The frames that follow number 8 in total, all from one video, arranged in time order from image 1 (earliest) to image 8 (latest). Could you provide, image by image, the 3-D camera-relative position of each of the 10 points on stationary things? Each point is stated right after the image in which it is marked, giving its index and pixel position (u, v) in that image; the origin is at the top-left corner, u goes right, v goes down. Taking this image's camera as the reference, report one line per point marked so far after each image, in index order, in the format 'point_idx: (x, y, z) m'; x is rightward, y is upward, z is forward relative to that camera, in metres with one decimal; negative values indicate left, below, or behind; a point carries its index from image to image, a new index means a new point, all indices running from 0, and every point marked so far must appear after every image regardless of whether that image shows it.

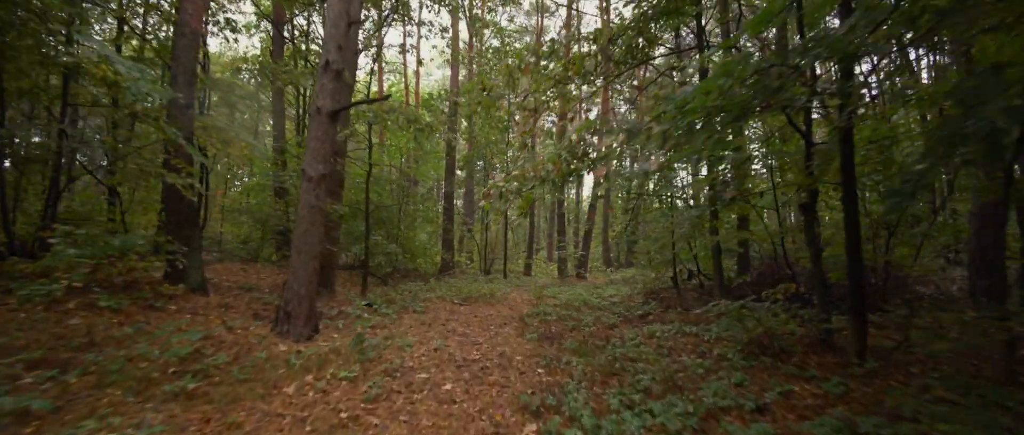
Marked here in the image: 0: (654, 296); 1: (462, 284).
0: (+3.3, -1.8, +11.1) m
1: (-1.6, -2.2, +15.7) m
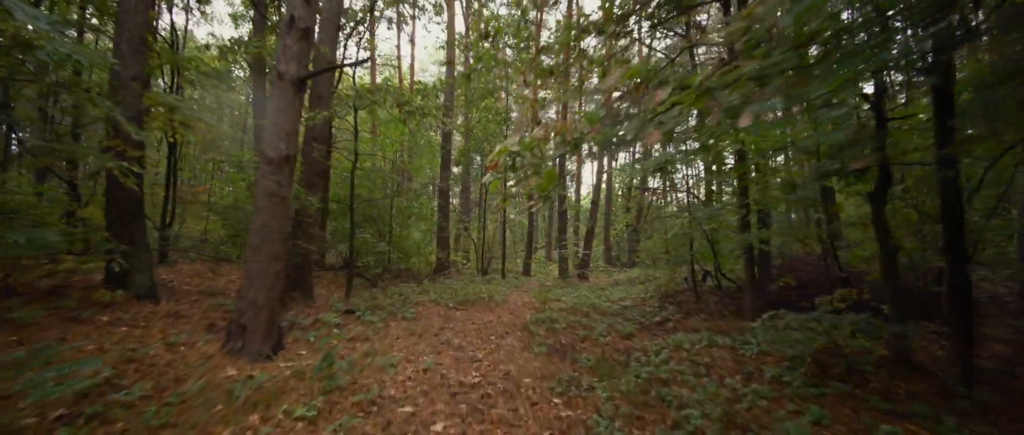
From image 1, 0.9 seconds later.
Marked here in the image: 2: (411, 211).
0: (+3.3, -1.7, +10.1) m
1: (-1.7, -2.1, +14.6) m
2: (-3.6, +0.2, +17.1) m
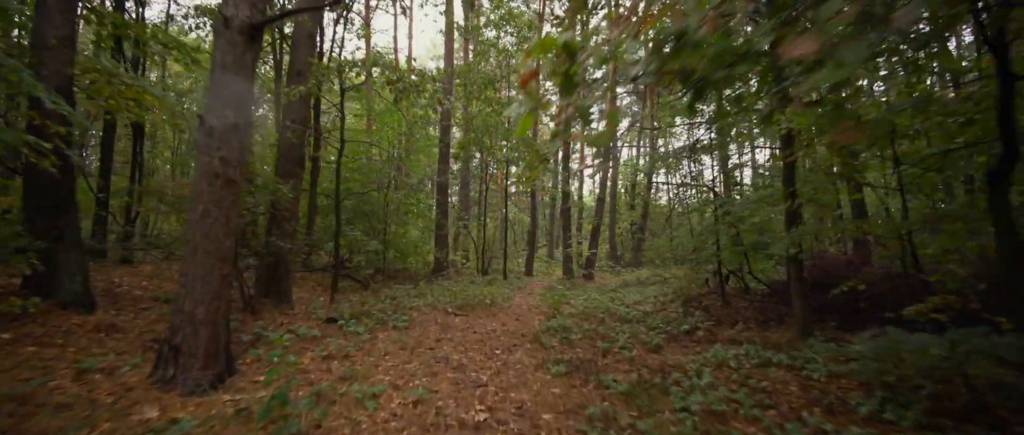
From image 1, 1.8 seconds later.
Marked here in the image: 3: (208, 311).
0: (+3.4, -1.6, +9.0) m
1: (-1.5, -2.0, +13.6) m
2: (-3.6, +0.3, +16.0) m
3: (-2.3, -0.7, +3.6) m
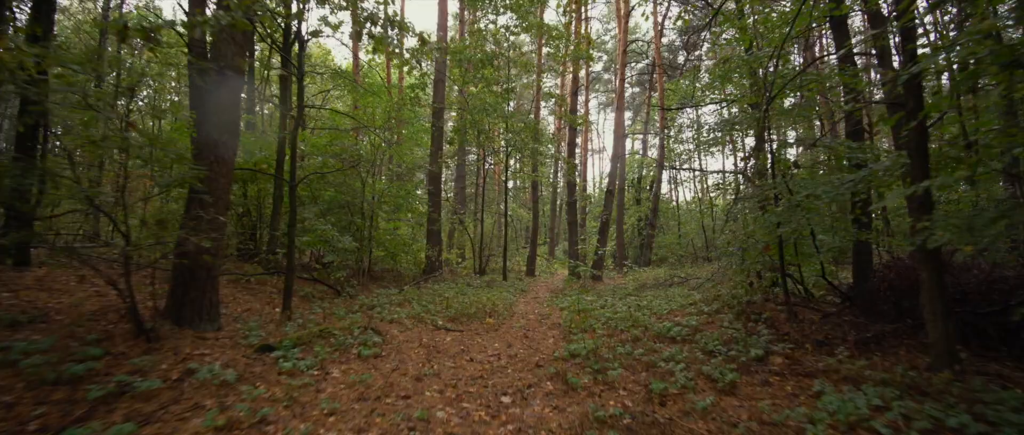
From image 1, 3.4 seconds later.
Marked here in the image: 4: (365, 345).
0: (+3.5, -1.5, +7.1) m
1: (-1.5, -1.8, +11.6) m
2: (-3.5, +0.5, +14.0) m
3: (-2.2, -0.6, +1.7) m
4: (-1.7, -1.5, +5.4) m
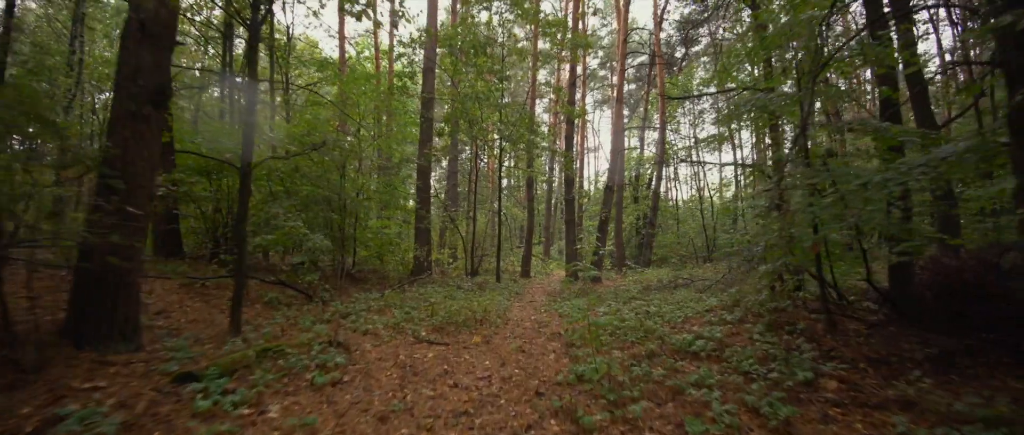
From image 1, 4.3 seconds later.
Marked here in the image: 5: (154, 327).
0: (+3.5, -1.4, +6.1) m
1: (-1.6, -1.7, +10.5) m
2: (-3.7, +0.6, +13.0) m
3: (-2.2, -0.5, +0.6) m
4: (-1.7, -1.4, +4.4) m
5: (-3.8, -1.2, +5.1) m
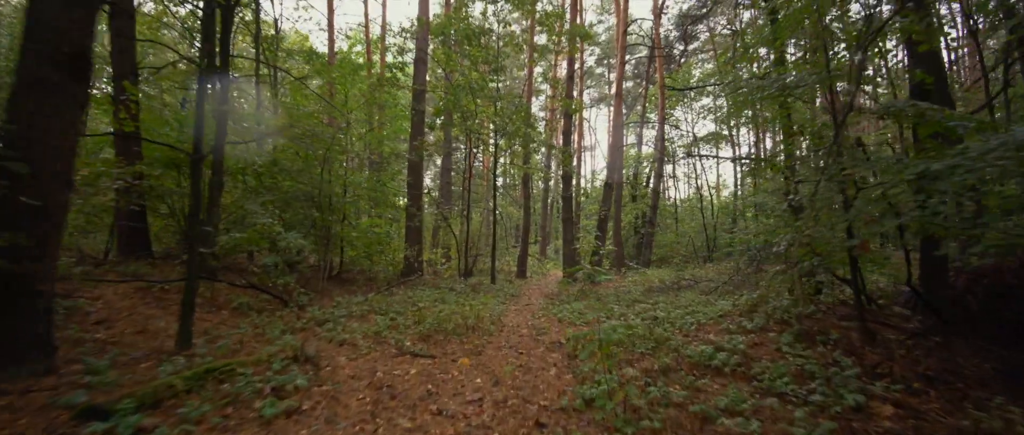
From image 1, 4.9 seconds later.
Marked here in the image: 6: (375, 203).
0: (+3.4, -1.4, +5.4) m
1: (-1.7, -1.6, +9.8) m
2: (-3.8, +0.7, +12.2) m
3: (-2.2, -0.4, -0.2) m
4: (-1.8, -1.3, +3.6) m
5: (-3.9, -1.1, +4.3) m
6: (-3.9, +0.4, +13.5) m
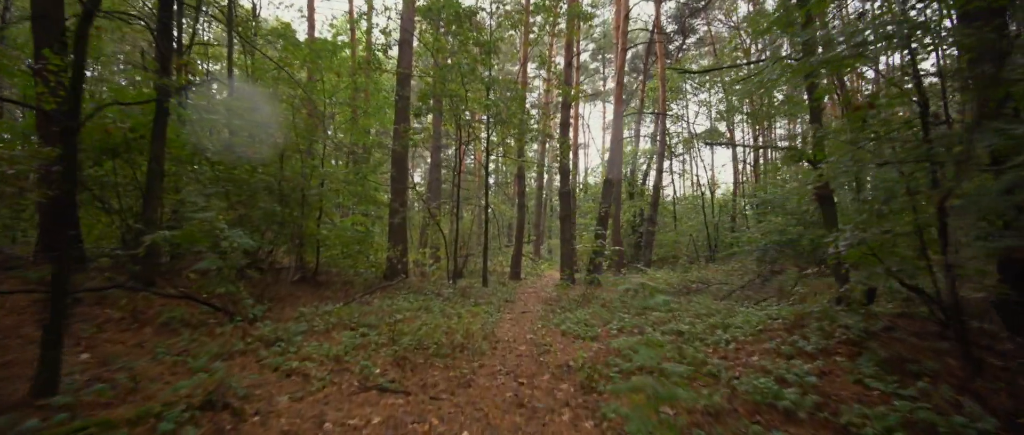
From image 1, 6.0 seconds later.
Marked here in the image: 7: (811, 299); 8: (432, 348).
0: (+3.4, -1.3, +4.2) m
1: (-1.8, -1.6, +8.5) m
2: (-3.9, +0.8, +10.8) m
3: (-2.1, -0.4, -1.5) m
4: (-1.8, -1.3, +2.3) m
5: (-3.9, -1.1, +3.0) m
6: (-4.0, +0.5, +12.1) m
7: (+4.7, -1.3, +7.5) m
8: (-0.9, -1.5, +5.6) m
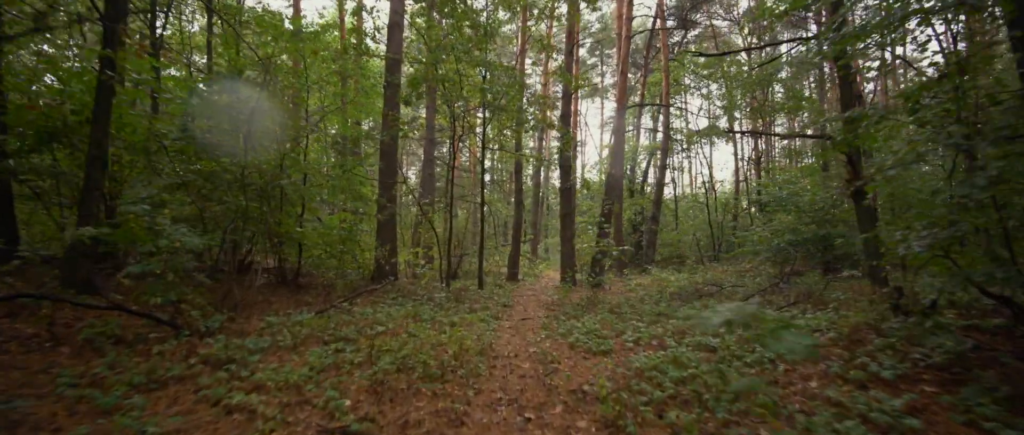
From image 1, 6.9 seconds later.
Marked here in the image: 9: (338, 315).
0: (+3.4, -1.2, +3.3) m
1: (-1.8, -1.5, +7.5) m
2: (-3.9, +0.8, +9.8) m
3: (-2.0, -0.3, -2.5) m
4: (-1.7, -1.2, +1.3) m
5: (-3.8, -1.0, +2.0) m
6: (-4.1, +0.6, +11.1) m
7: (+4.7, -1.2, +6.6) m
8: (-0.9, -1.5, +4.6) m
9: (-2.6, -1.4, +7.0) m
